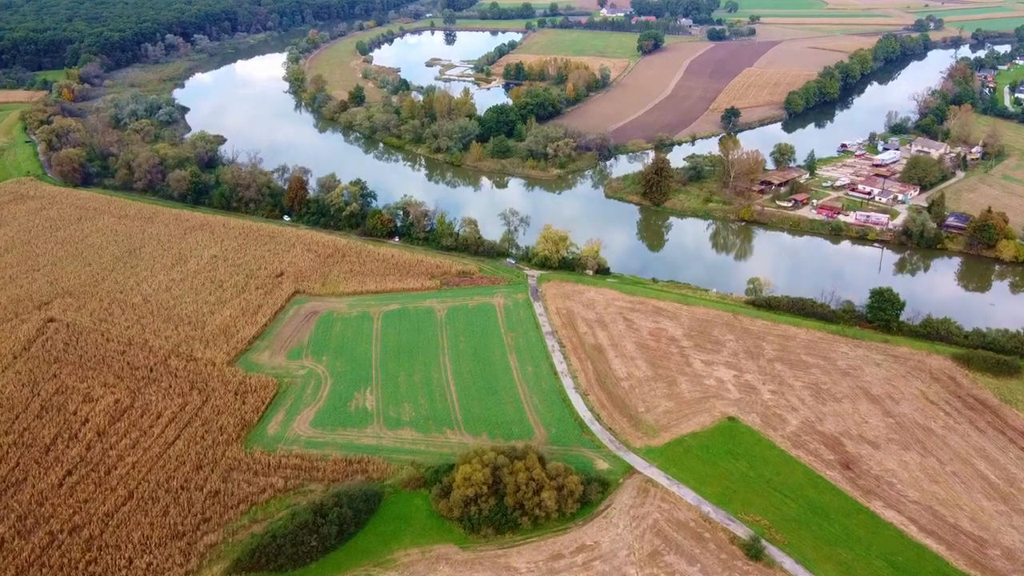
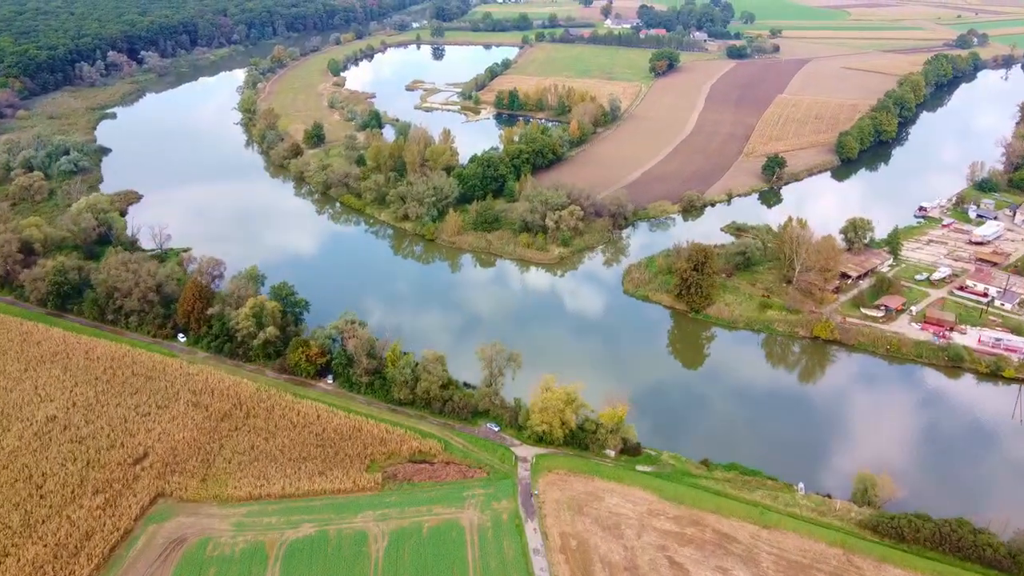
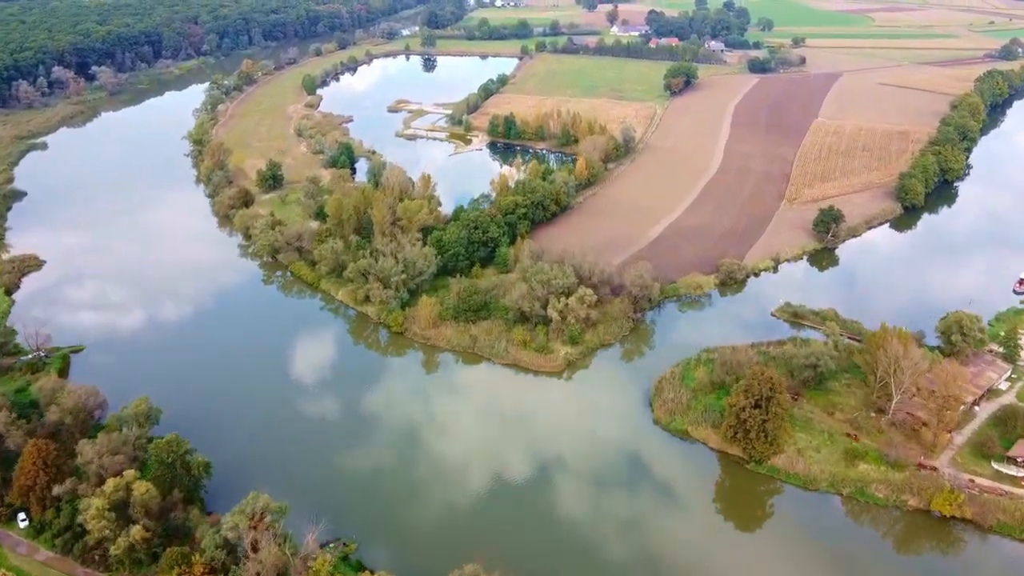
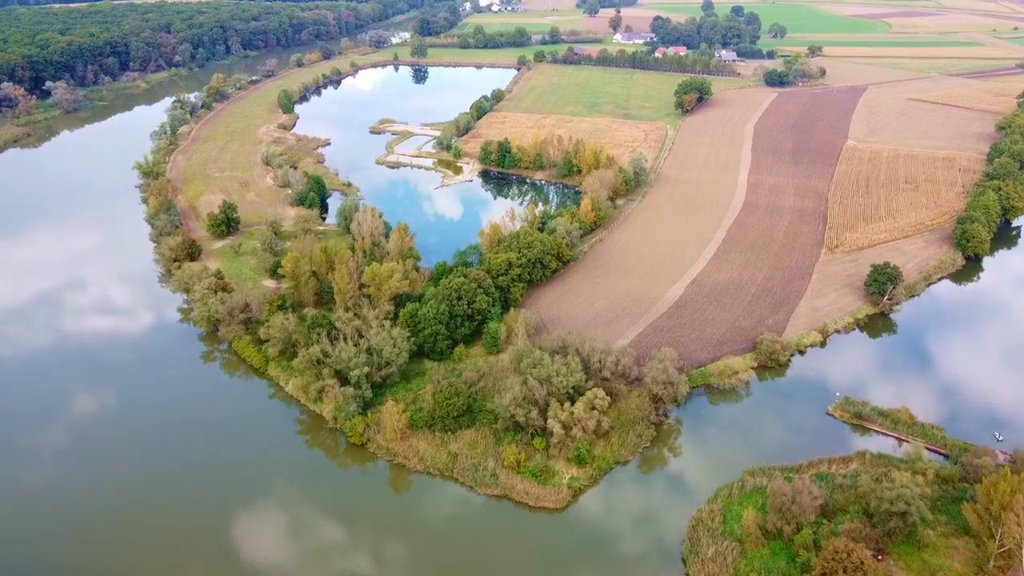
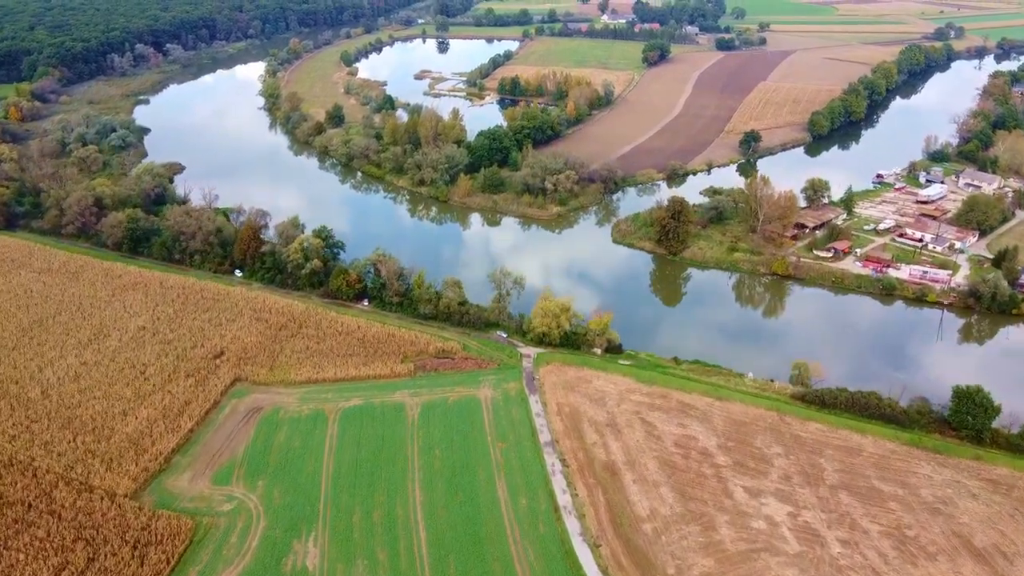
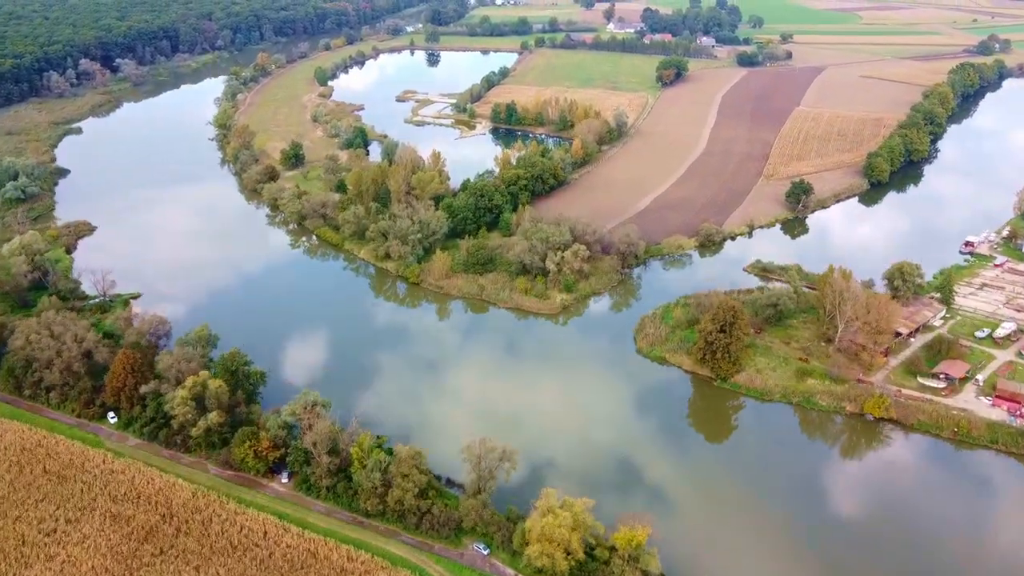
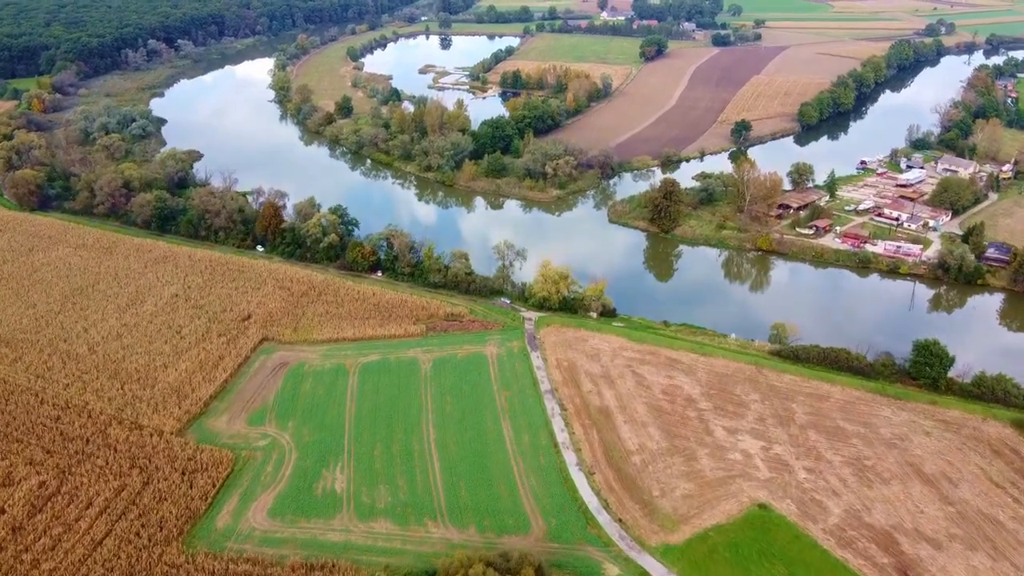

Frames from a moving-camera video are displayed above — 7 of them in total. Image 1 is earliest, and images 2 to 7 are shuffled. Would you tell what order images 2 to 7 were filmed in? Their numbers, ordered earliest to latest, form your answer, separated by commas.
7, 5, 2, 6, 3, 4
